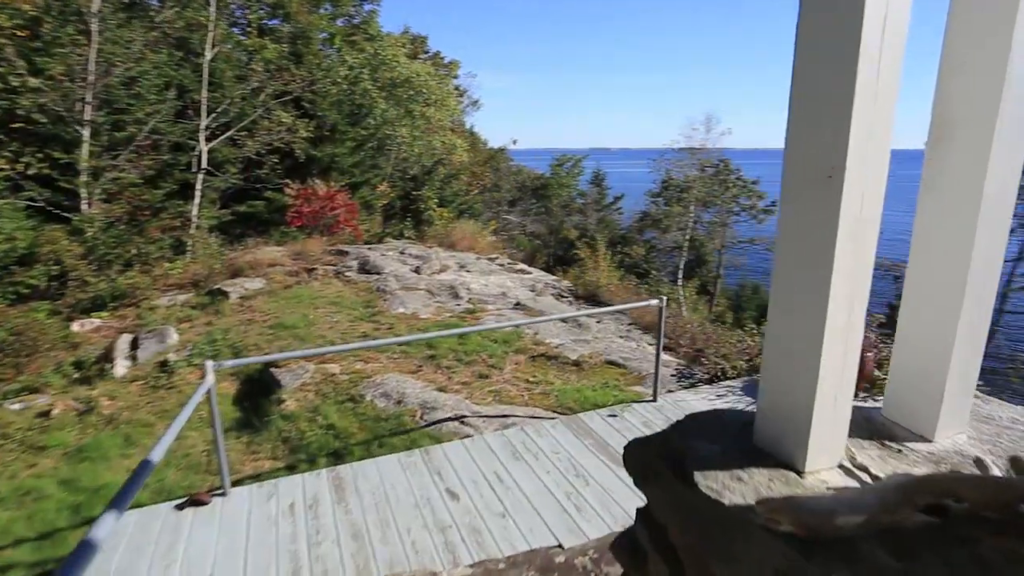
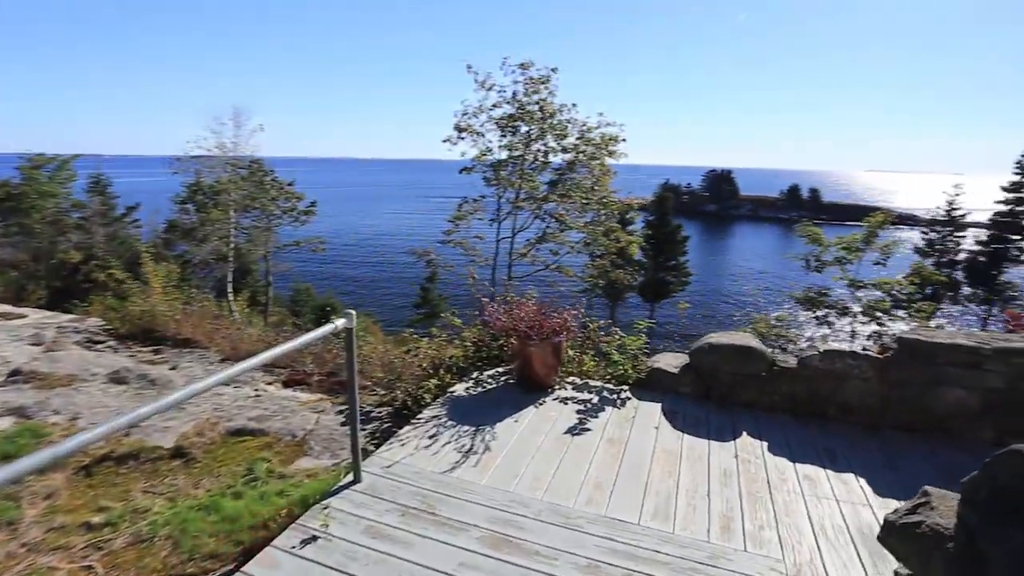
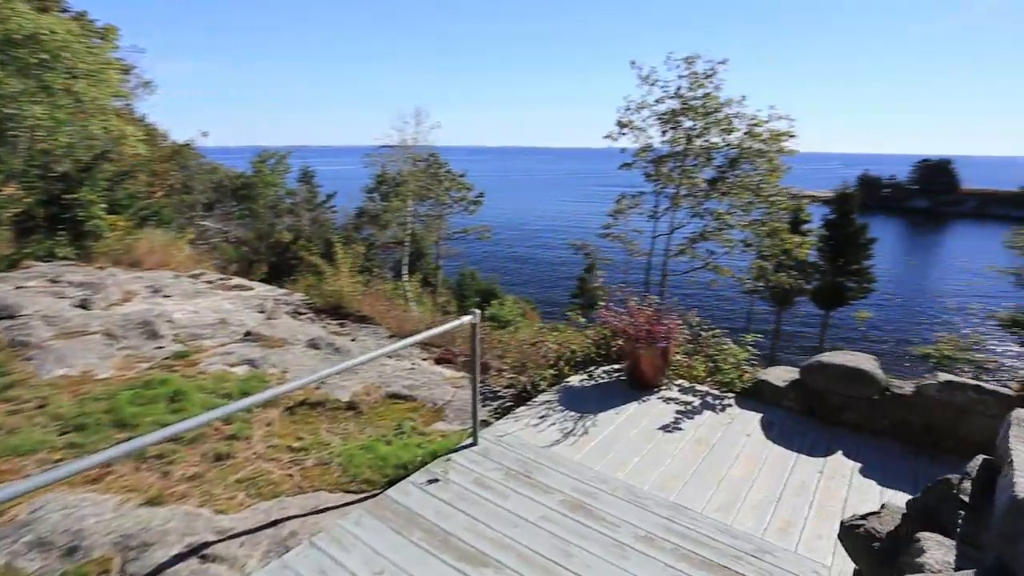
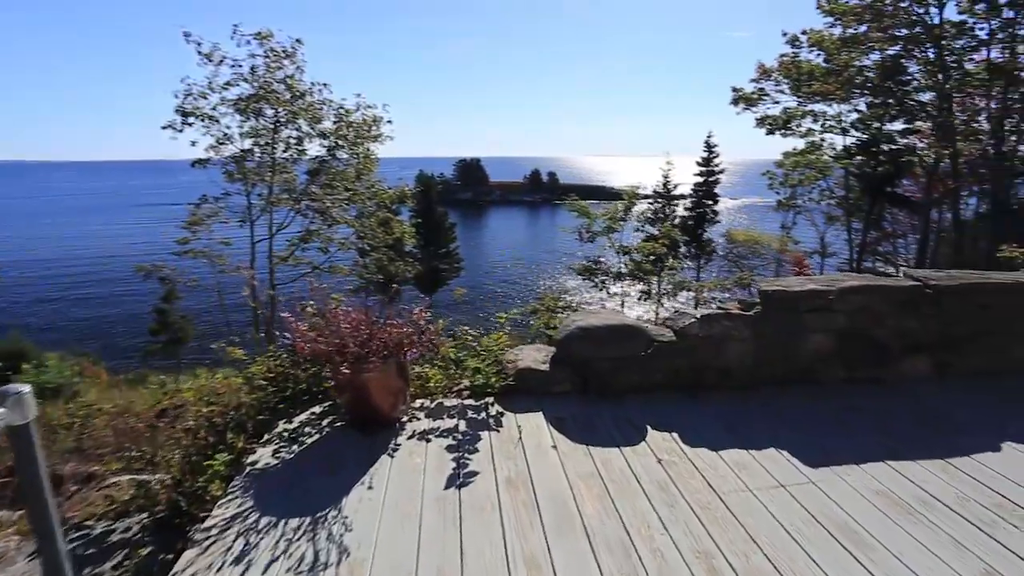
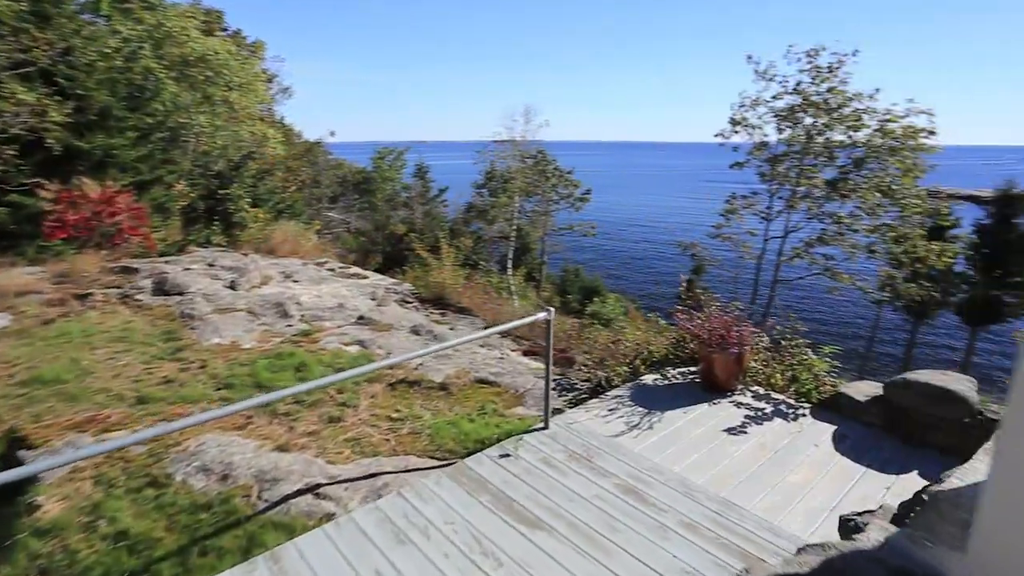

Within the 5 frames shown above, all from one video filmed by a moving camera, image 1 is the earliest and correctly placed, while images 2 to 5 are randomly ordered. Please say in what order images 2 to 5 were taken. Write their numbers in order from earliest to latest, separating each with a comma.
5, 3, 2, 4
